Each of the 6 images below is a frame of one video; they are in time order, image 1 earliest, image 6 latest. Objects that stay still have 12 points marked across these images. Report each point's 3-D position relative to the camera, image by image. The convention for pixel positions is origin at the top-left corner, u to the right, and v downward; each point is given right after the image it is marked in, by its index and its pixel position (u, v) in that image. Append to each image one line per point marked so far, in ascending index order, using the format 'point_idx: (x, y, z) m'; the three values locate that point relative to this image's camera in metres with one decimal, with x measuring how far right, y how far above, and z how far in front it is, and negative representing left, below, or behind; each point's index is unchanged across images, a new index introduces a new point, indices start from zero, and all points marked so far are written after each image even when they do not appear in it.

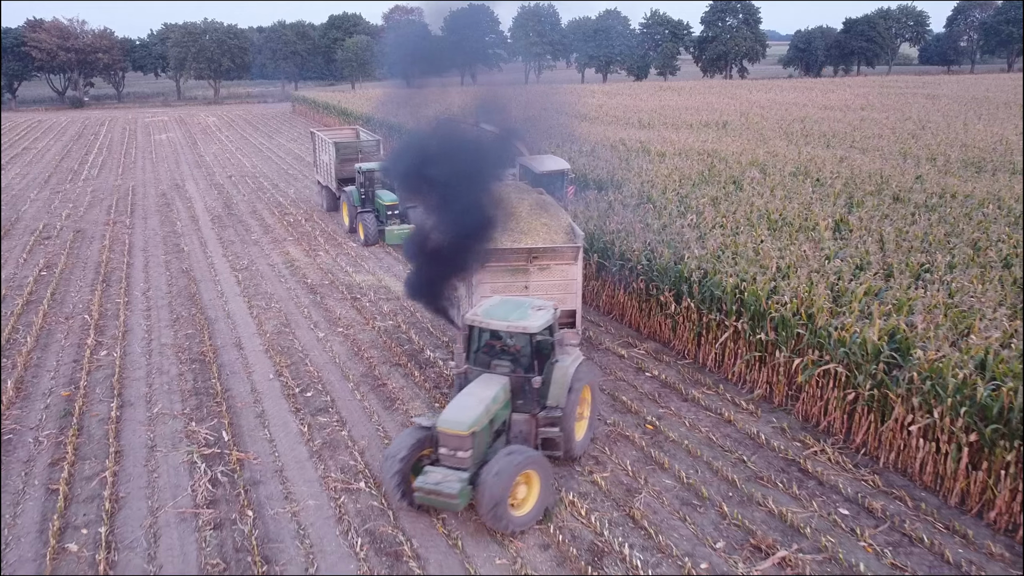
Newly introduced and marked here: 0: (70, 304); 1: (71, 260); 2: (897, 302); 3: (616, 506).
0: (-6.5, -0.2, +11.8) m
1: (-7.9, +0.5, +14.4) m
2: (+3.6, -0.1, +7.5) m
3: (+0.8, -1.7, +6.3) m
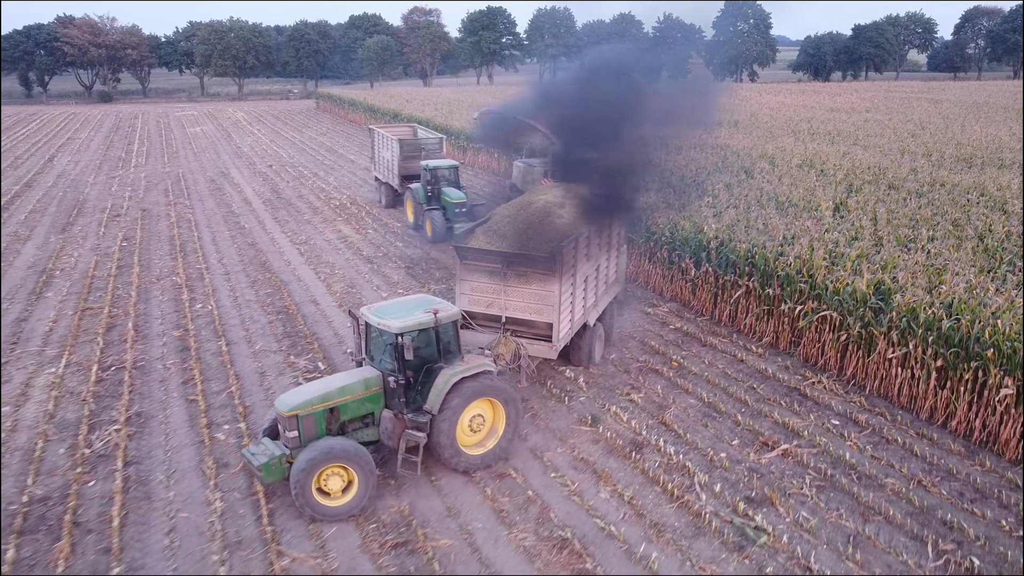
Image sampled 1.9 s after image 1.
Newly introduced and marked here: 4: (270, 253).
0: (-5.9, +0.3, +13.3) m
1: (-7.2, +1.1, +15.9) m
2: (+4.2, +0.3, +9.0) m
3: (+1.3, -1.2, +7.8) m
4: (-4.3, +0.6, +14.4) m
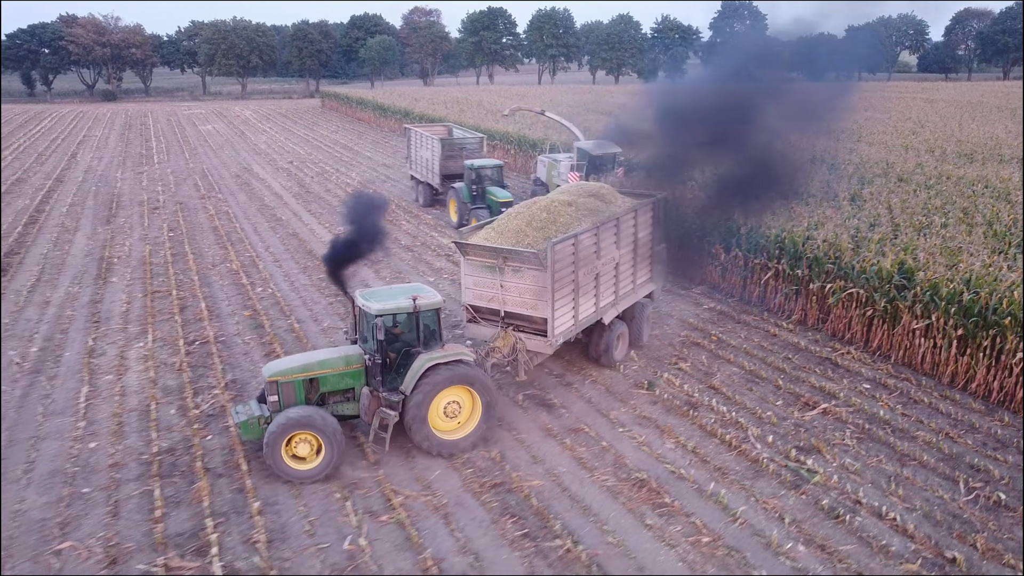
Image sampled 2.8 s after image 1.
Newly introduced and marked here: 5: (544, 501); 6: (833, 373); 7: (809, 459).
0: (-5.3, +0.6, +14.1) m
1: (-6.7, +1.3, +16.6) m
2: (+4.8, +0.5, +9.8) m
3: (+2.0, -1.0, +8.6) m
4: (-3.7, +0.9, +15.1) m
5: (+0.3, -1.7, +6.3) m
6: (+3.5, -0.9, +8.8) m
7: (+2.6, -1.5, +6.9) m
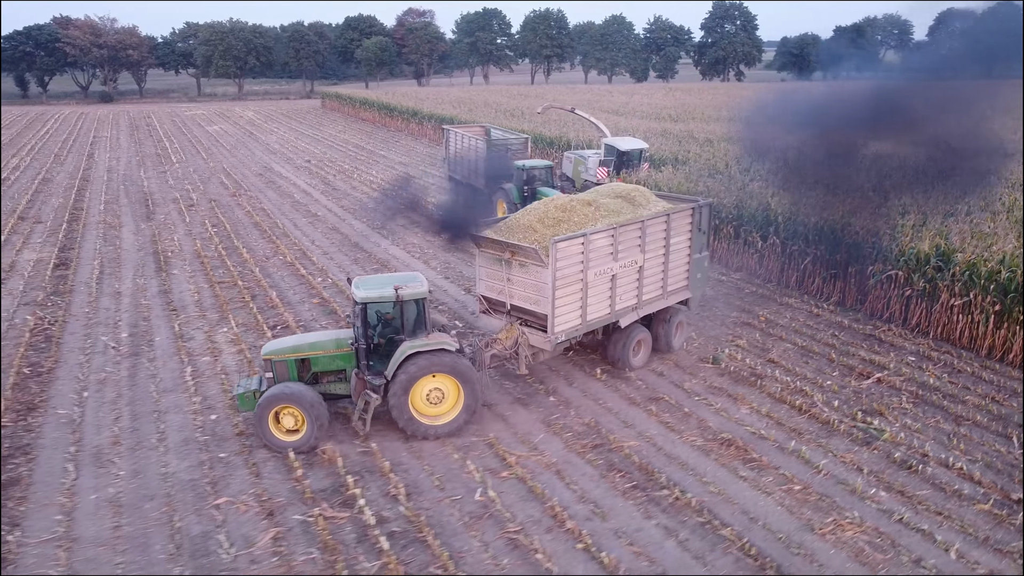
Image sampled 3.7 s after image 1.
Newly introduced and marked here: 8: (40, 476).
0: (-4.6, +0.7, +14.6) m
1: (-6.0, +1.4, +17.1) m
2: (+5.6, +0.8, +10.6) m
3: (+2.8, -0.8, +9.3) m
4: (-3.1, +1.0, +15.7) m
5: (+1.2, -1.5, +7.0) m
6: (+4.3, -0.7, +9.5) m
7: (+3.4, -1.2, +7.6) m
8: (-3.9, -1.6, +6.7) m
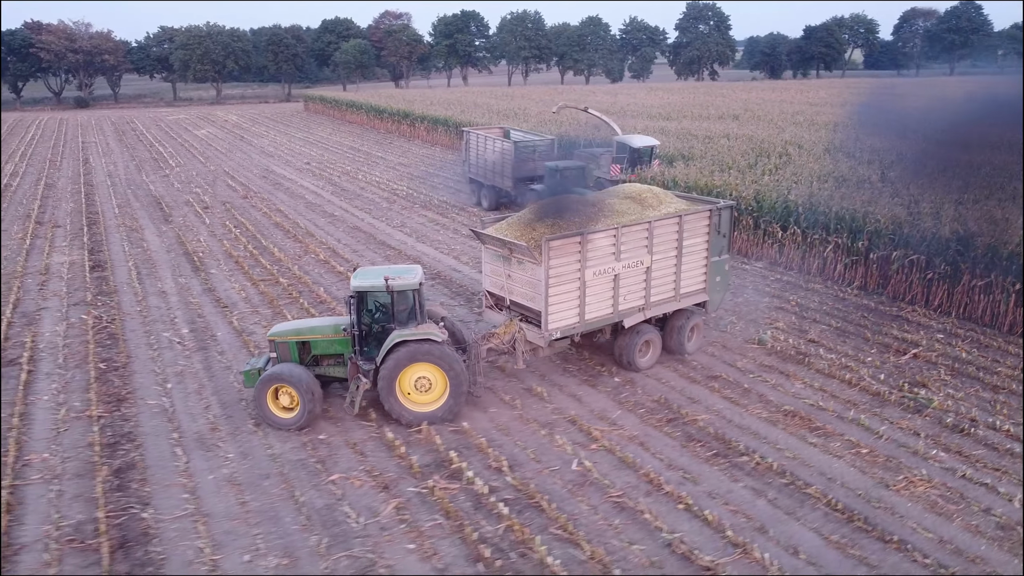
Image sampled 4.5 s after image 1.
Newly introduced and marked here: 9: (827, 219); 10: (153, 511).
0: (-4.1, +0.7, +14.9) m
1: (-5.7, +1.4, +17.4) m
2: (+6.2, +1.0, +11.3) m
3: (+3.5, -0.6, +9.9) m
4: (-2.7, +1.1, +16.1) m
5: (+1.9, -1.3, +7.5) m
6: (+5.0, -0.5, +10.2) m
7: (+4.2, -1.0, +8.3) m
8: (-3.1, -1.5, +7.0) m
9: (+4.8, +1.0, +12.3) m
10: (-2.8, -1.7, +6.3) m
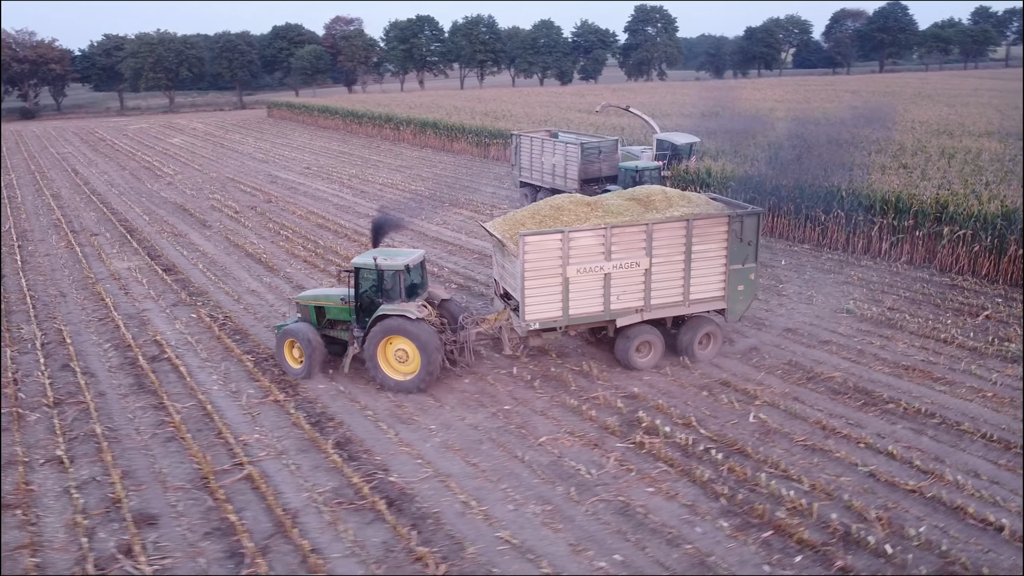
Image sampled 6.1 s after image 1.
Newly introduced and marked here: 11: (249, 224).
0: (-3.1, +0.8, +15.3) m
1: (-4.9, +1.4, +17.7) m
2: (+7.4, +1.4, +12.6) m
3: (+4.9, -0.2, +10.9) m
4: (-1.8, +1.2, +16.6) m
5: (+3.6, -1.0, +8.5) m
6: (+6.4, -0.1, +11.4) m
7: (+5.8, -0.7, +9.4) m
8: (-1.4, -1.4, +7.6) m
9: (+6.0, +1.4, +13.5) m
10: (-1.0, -1.6, +6.8) m
11: (-5.8, +1.4, +17.9) m
